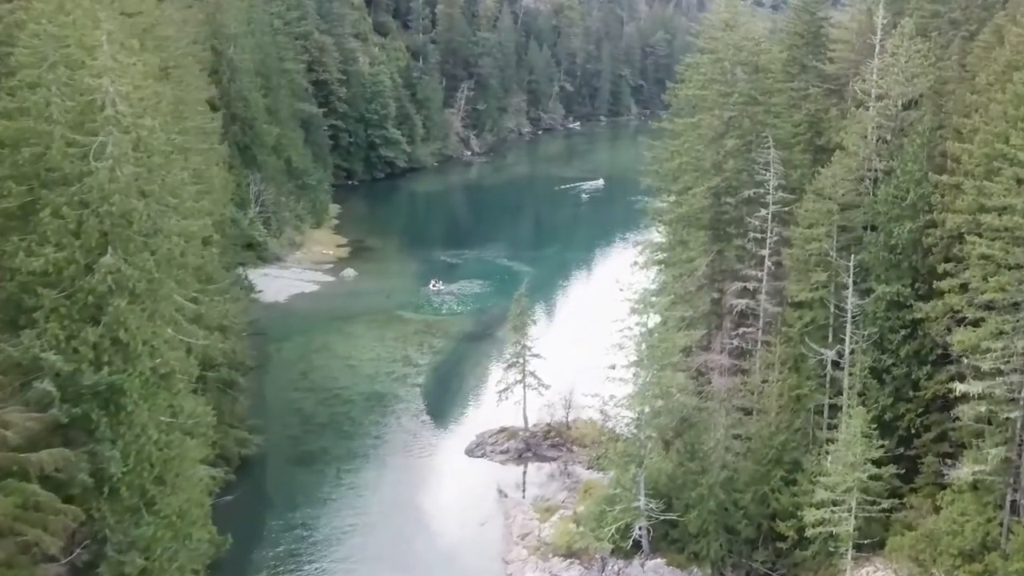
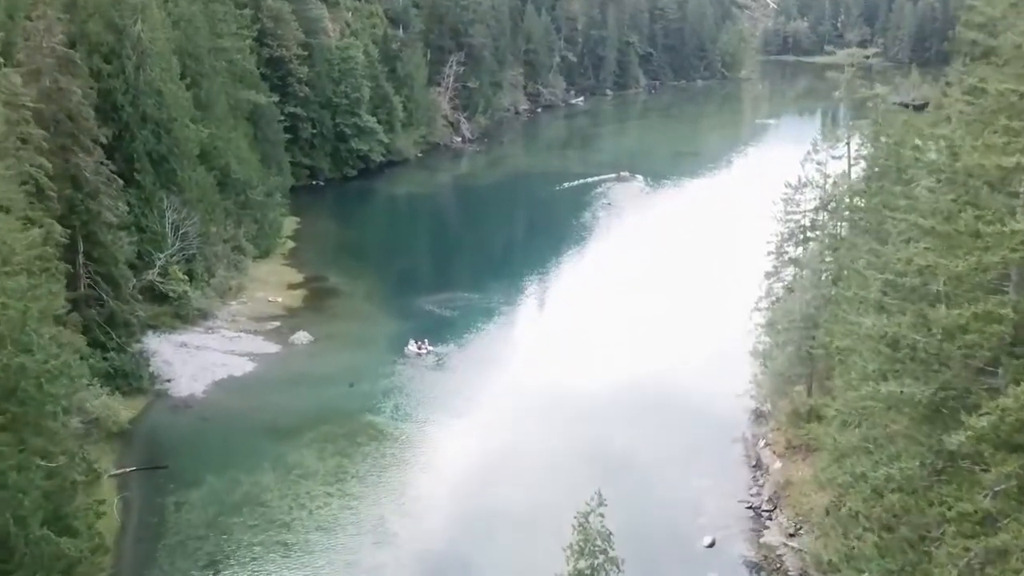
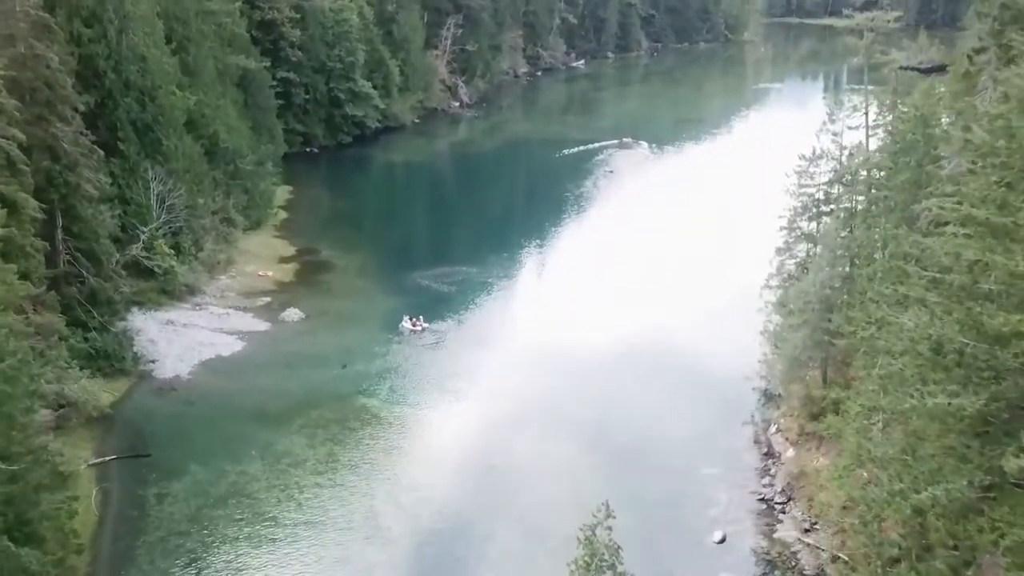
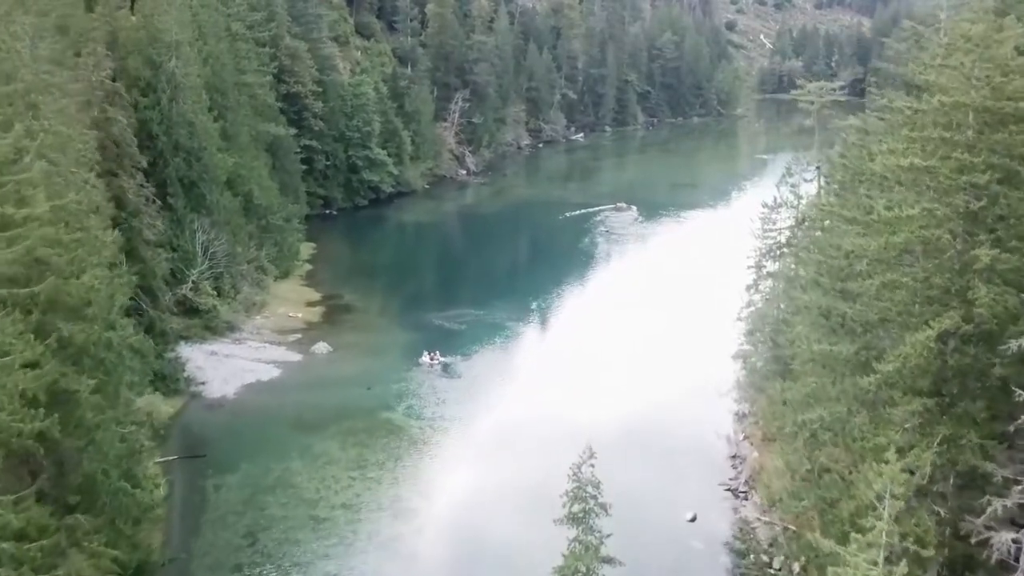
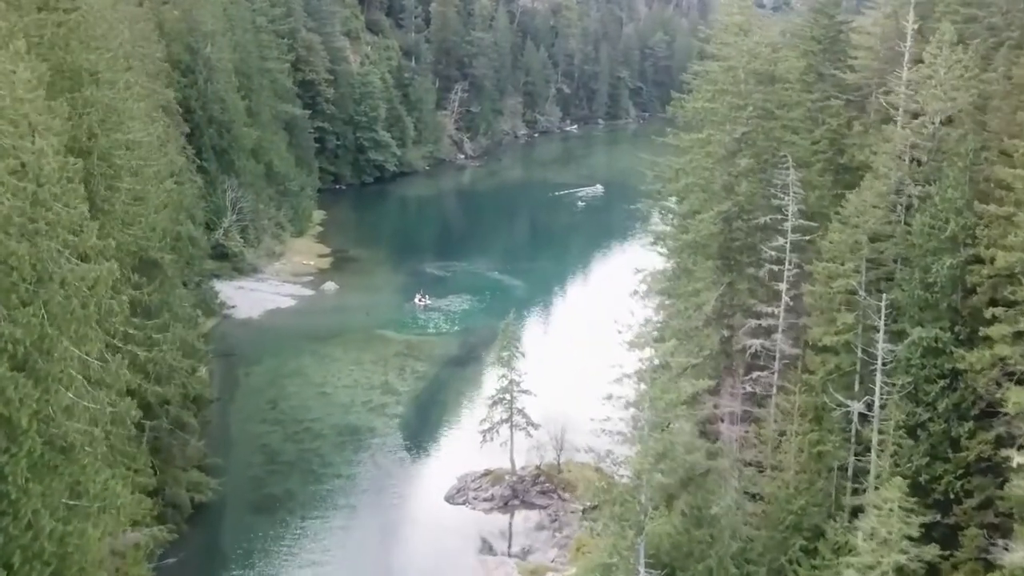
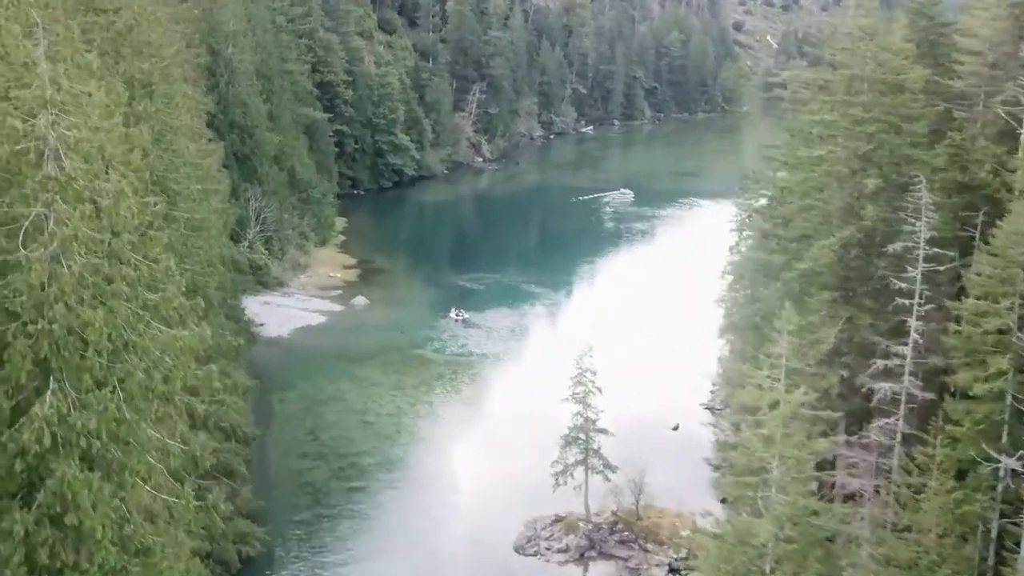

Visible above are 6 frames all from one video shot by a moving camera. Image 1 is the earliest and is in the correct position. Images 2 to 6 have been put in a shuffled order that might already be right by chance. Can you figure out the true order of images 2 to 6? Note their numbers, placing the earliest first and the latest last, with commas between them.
5, 6, 4, 2, 3
